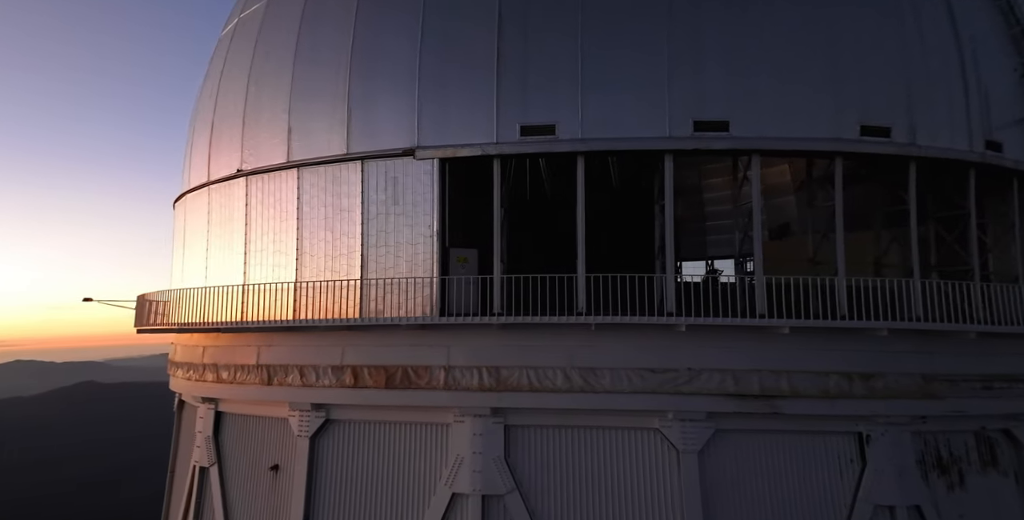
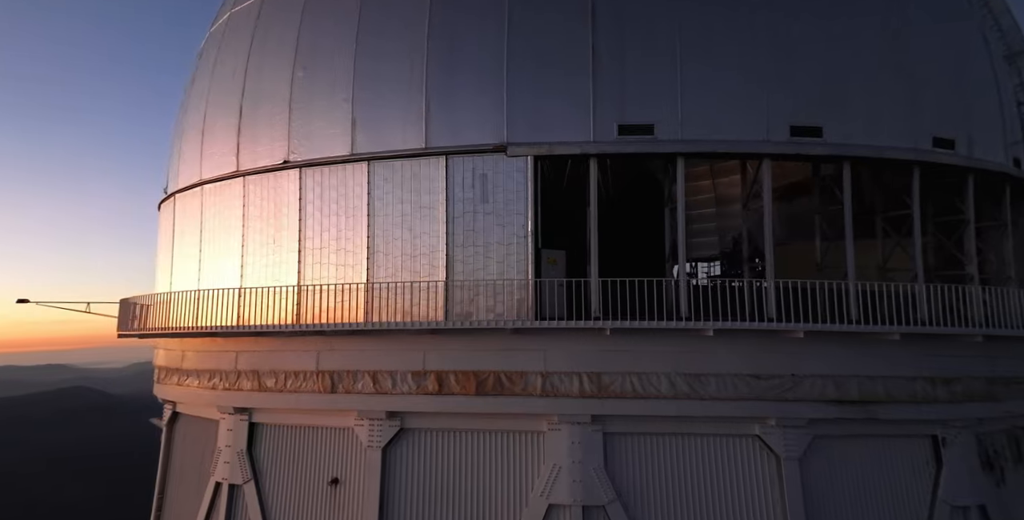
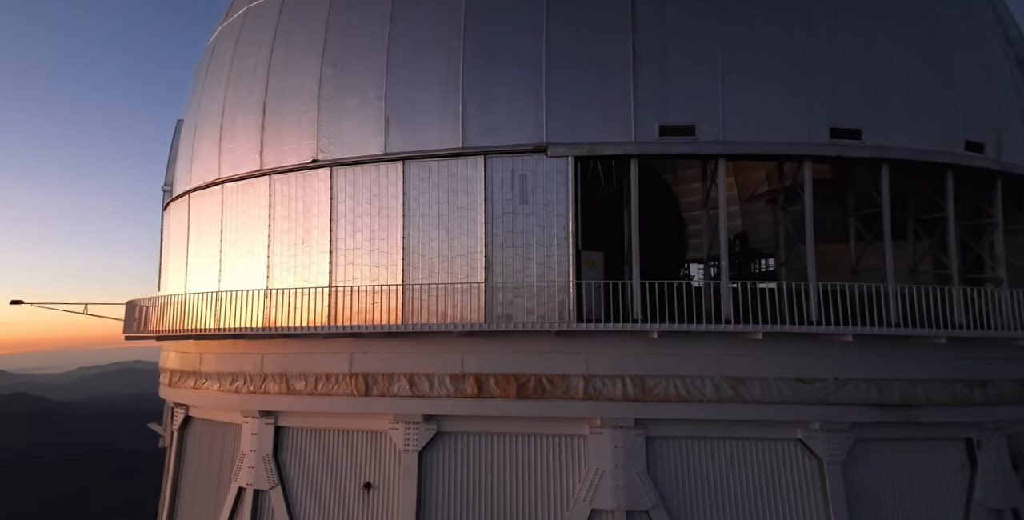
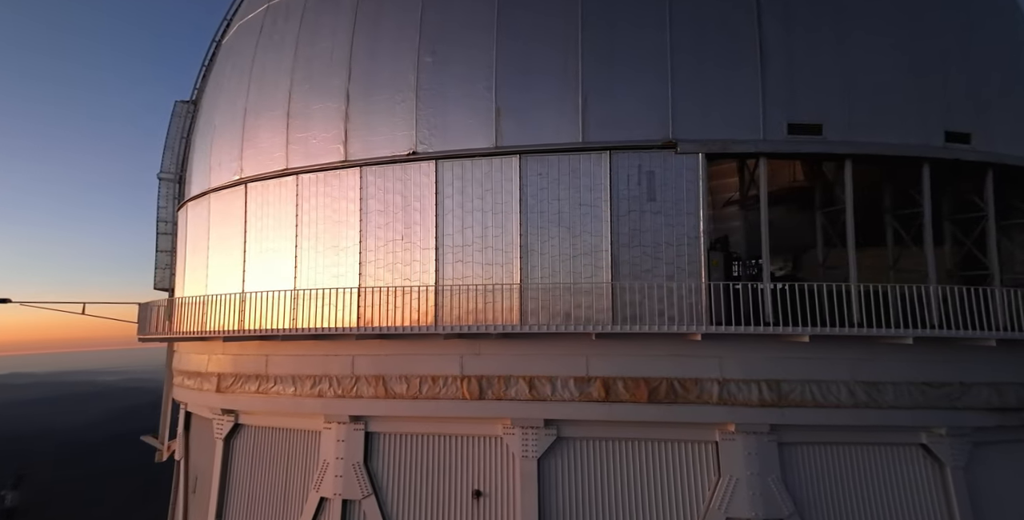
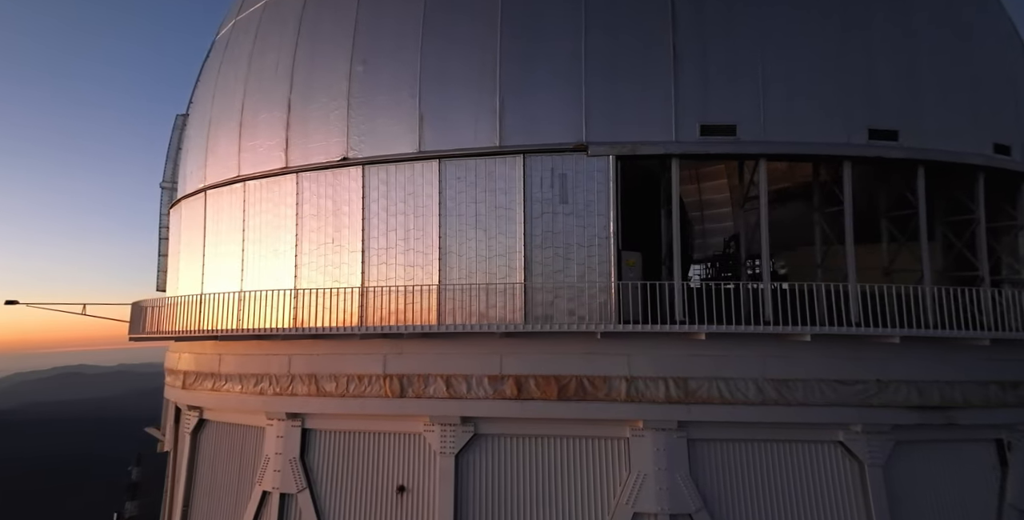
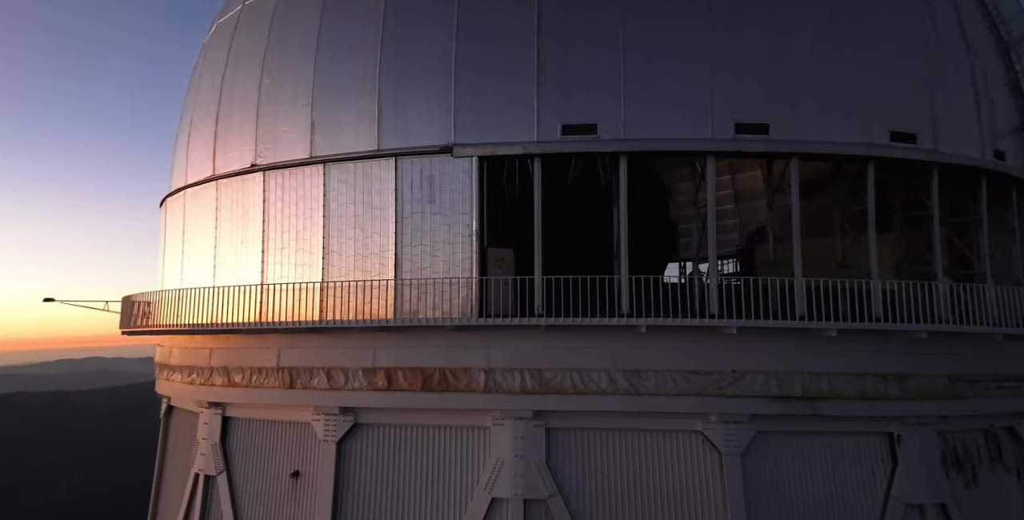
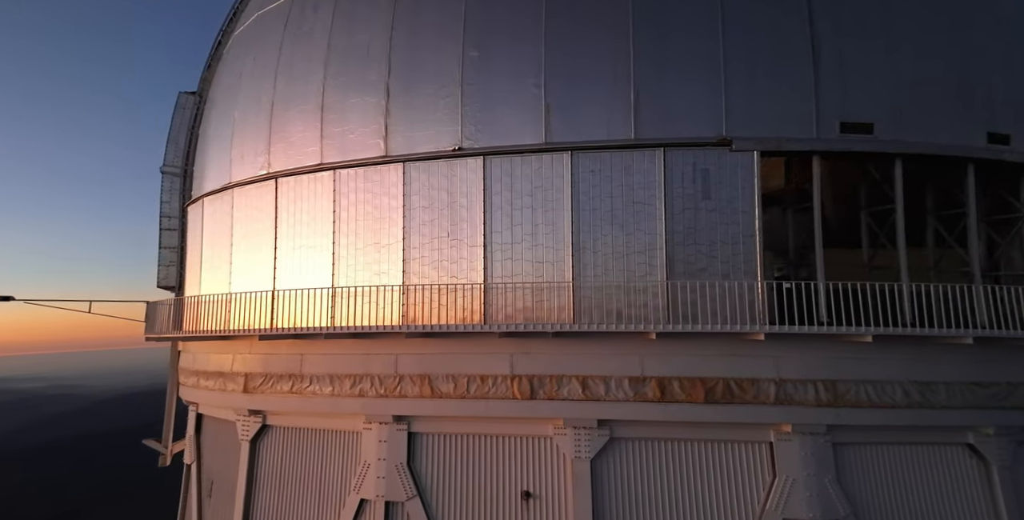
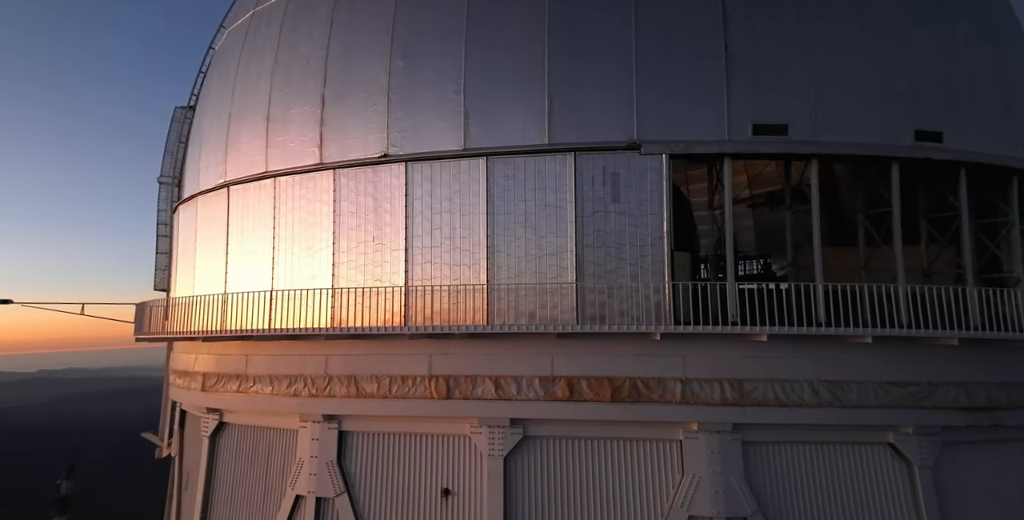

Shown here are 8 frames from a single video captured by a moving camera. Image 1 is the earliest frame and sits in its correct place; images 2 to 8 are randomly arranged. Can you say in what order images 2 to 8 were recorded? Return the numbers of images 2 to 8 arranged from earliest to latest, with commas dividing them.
6, 2, 3, 5, 8, 4, 7
